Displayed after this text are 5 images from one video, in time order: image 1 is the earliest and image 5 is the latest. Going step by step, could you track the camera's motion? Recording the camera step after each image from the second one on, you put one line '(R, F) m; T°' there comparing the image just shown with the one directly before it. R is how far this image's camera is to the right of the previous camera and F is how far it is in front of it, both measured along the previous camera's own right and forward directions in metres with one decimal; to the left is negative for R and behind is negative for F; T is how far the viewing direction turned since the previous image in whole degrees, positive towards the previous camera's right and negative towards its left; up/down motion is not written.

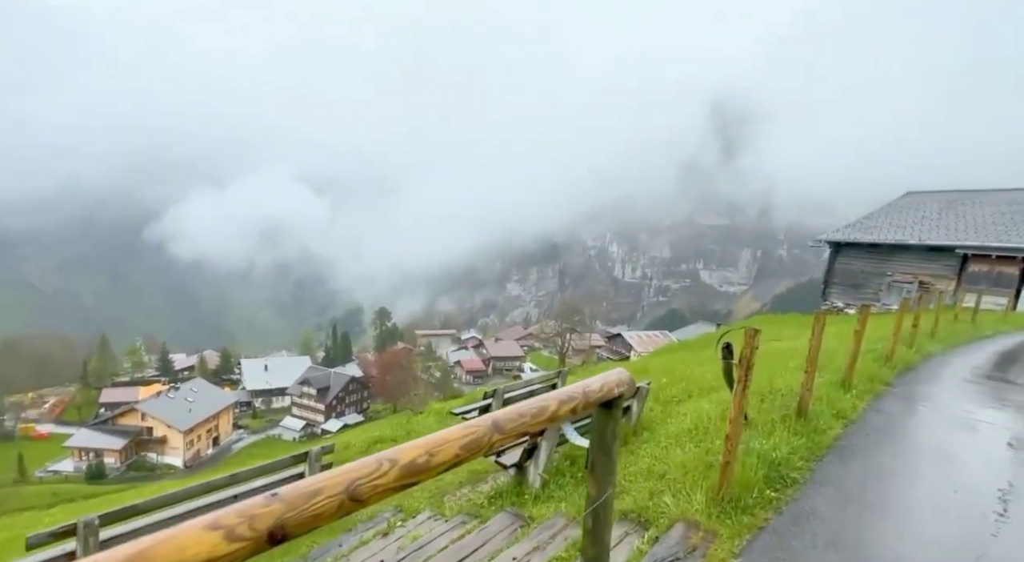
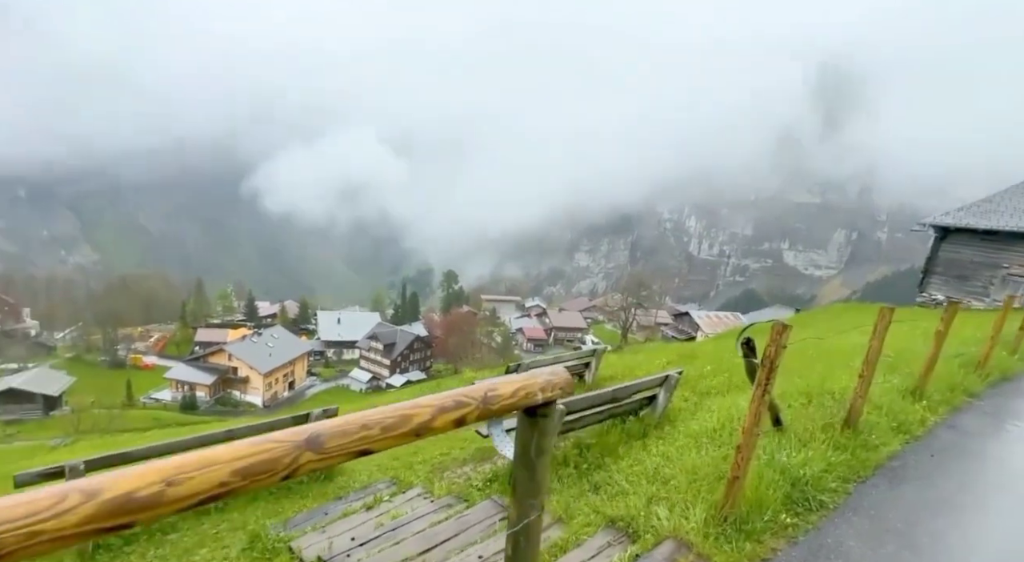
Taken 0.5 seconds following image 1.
(+0.7, +0.7) m; -7°
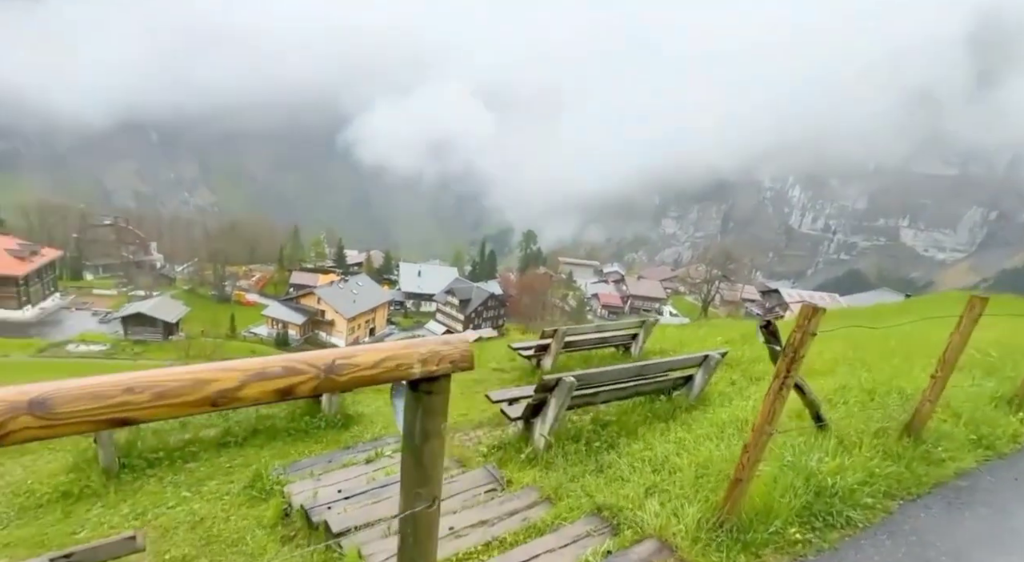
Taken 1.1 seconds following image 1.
(+0.6, +0.5) m; -8°
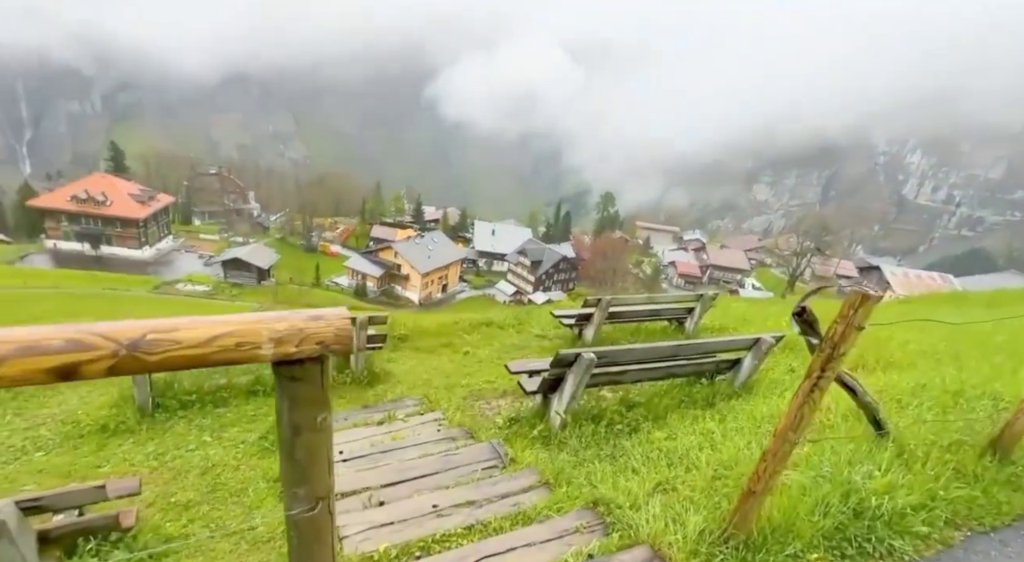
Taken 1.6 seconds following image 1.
(+0.5, +0.5) m; -7°
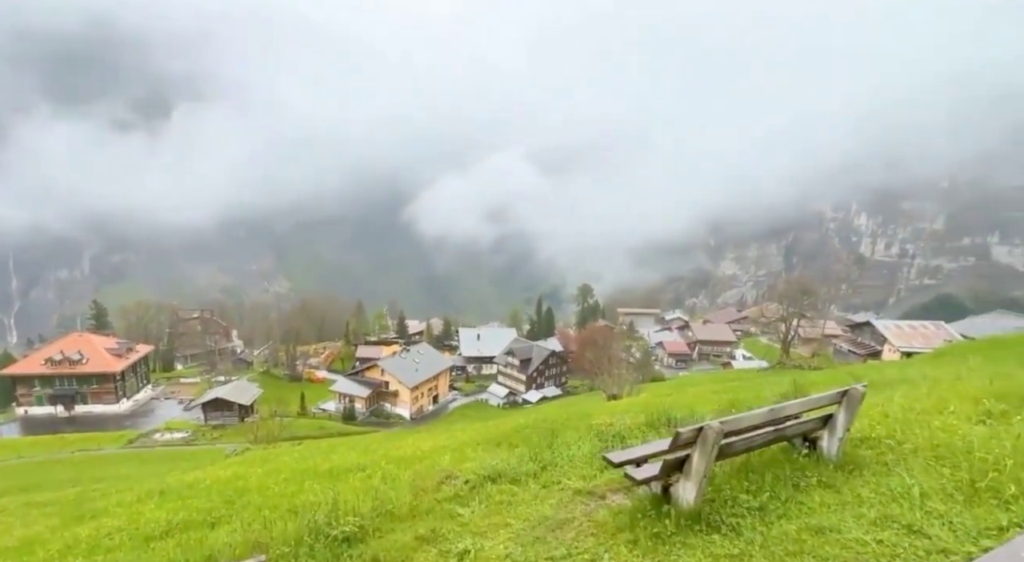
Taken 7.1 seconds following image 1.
(-0.3, +4.3) m; +2°
